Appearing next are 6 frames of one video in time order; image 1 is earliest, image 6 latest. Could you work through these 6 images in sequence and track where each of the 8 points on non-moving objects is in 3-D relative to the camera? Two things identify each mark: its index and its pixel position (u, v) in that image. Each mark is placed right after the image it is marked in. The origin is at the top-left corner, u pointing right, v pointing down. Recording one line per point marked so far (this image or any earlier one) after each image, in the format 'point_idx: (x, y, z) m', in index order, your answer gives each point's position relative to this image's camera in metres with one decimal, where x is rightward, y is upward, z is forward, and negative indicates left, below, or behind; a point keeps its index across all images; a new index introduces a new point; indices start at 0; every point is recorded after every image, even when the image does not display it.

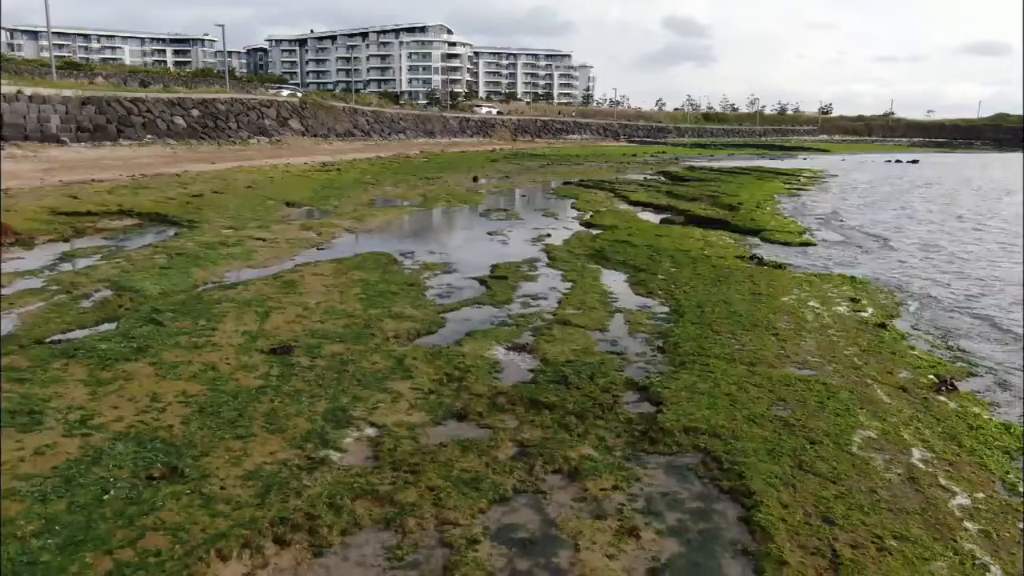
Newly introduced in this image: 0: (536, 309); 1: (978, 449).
0: (+0.3, -0.3, +11.7) m
1: (+3.6, -1.2, +7.0) m
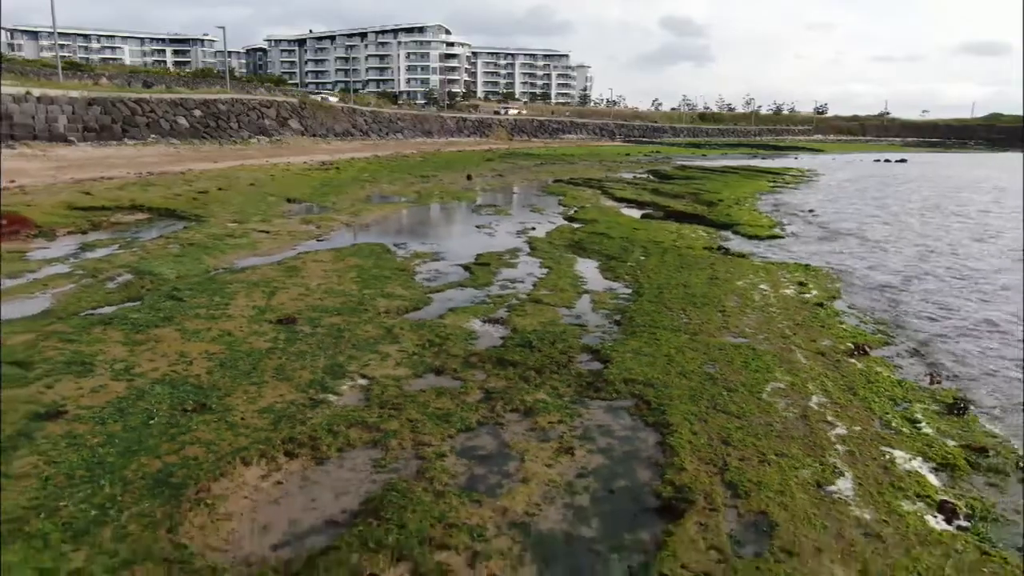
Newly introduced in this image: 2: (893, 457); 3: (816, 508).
0: (0.0, 0.0, +13.1) m
1: (+3.3, -1.0, +8.4) m
2: (+2.9, -1.3, +6.9) m
3: (+1.9, -1.4, +5.8) m
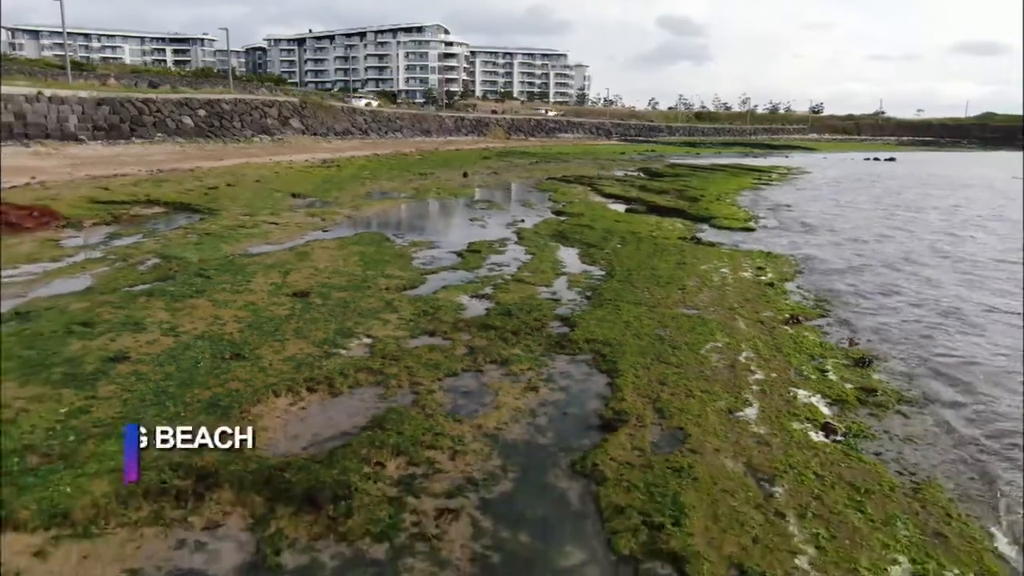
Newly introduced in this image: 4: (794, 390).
0: (-0.2, +0.2, +14.8) m
1: (+3.0, -0.7, +10.1) m
2: (+2.6, -1.0, +8.5) m
3: (+1.7, -1.1, +7.5) m
4: (+2.7, -1.0, +8.7) m
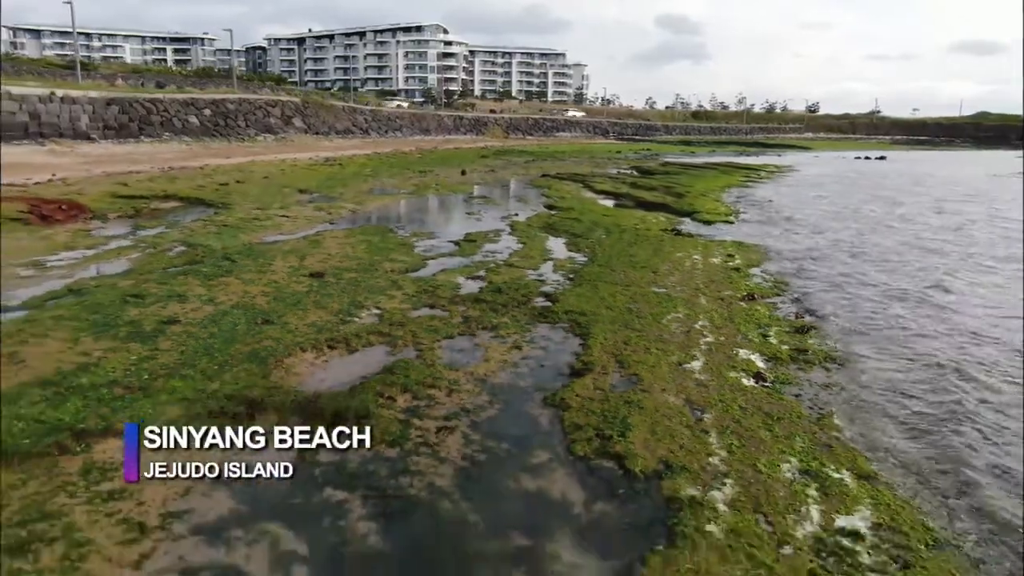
0: (-0.3, +0.5, +16.4) m
1: (+2.9, -0.4, +11.7) m
2: (+2.5, -0.7, +10.2) m
3: (+1.6, -0.8, +9.1) m
4: (+2.5, -0.7, +10.3) m
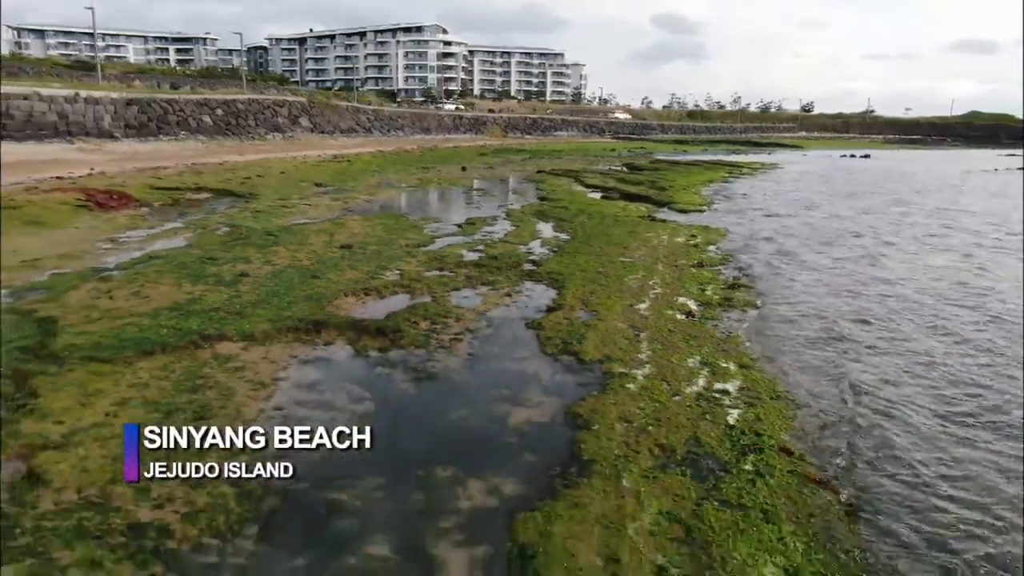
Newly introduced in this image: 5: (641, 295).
0: (-0.5, +1.1, +19.4) m
1: (+2.8, +0.1, +14.8) m
2: (+2.4, -0.2, +13.2) m
3: (+1.5, -0.3, +12.2) m
4: (+2.4, -0.1, +13.3) m
5: (+1.8, -0.1, +13.2) m
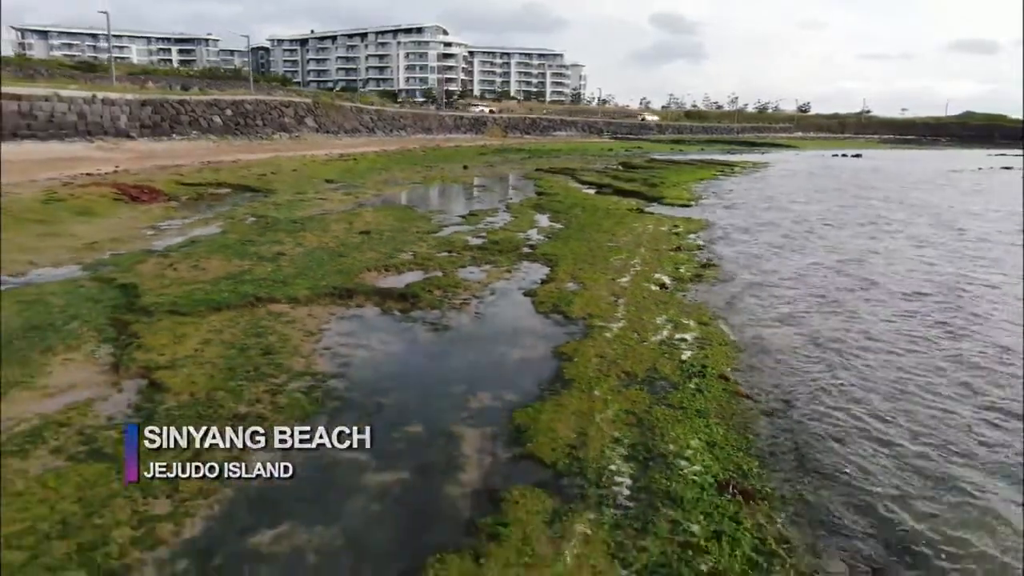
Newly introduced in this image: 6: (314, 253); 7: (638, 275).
0: (-0.5, +1.5, +21.5) m
1: (+2.8, +0.5, +16.9) m
2: (+2.4, +0.2, +15.3) m
3: (+1.5, +0.1, +14.3) m
4: (+2.4, +0.2, +15.4) m
5: (+1.8, +0.3, +15.3) m
6: (-3.4, +0.6, +15.6) m
7: (+2.1, +0.2, +15.2) m
